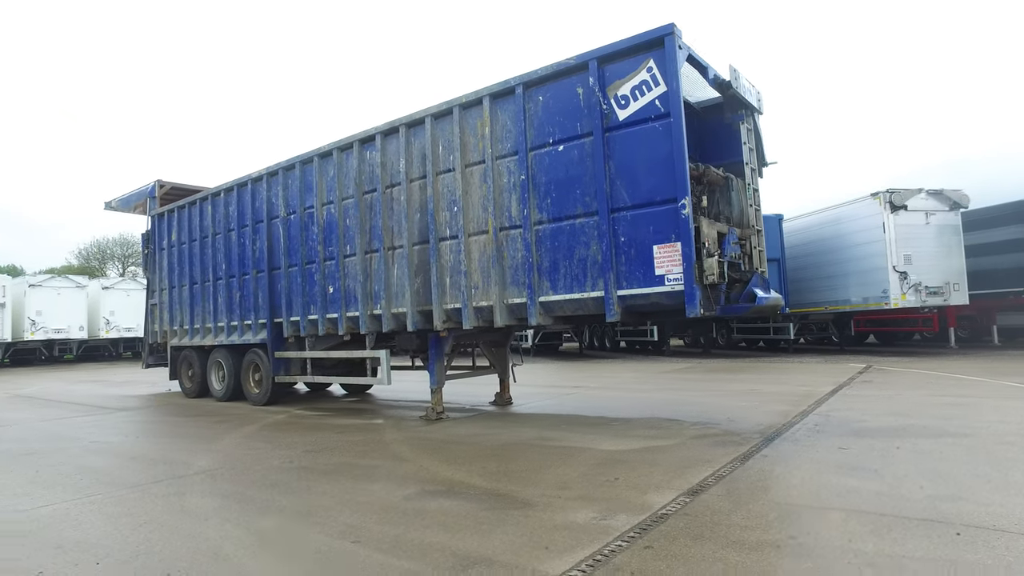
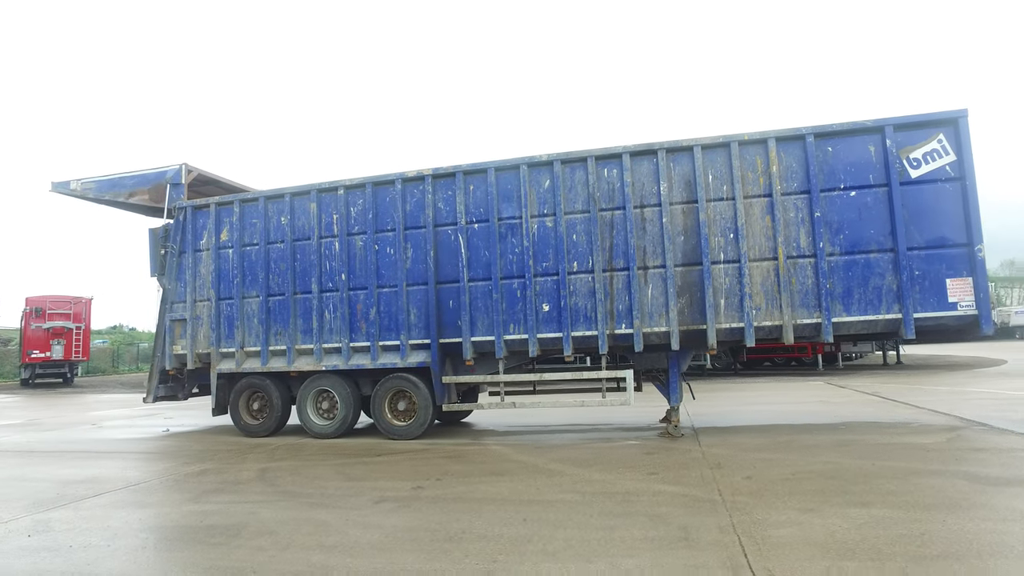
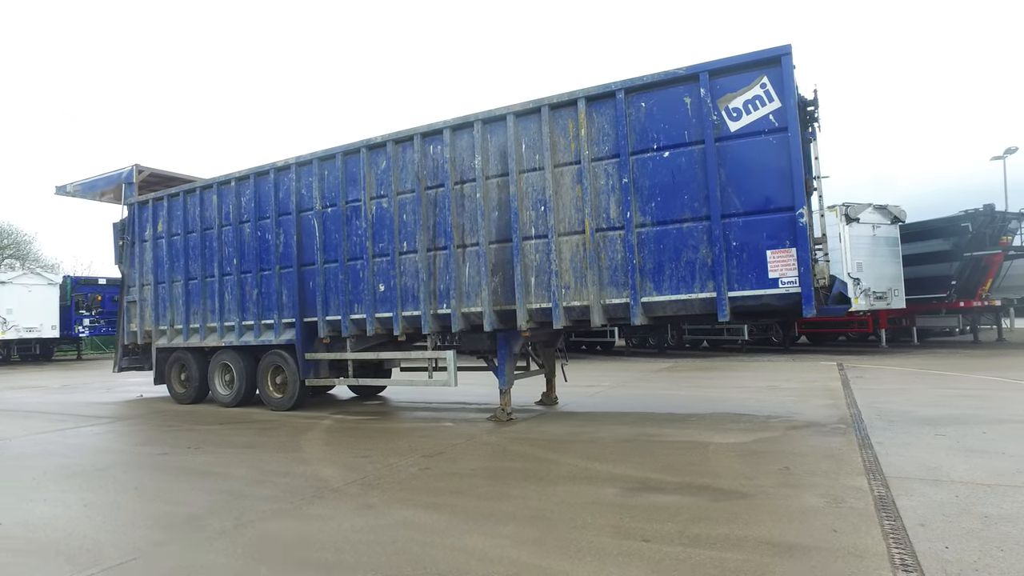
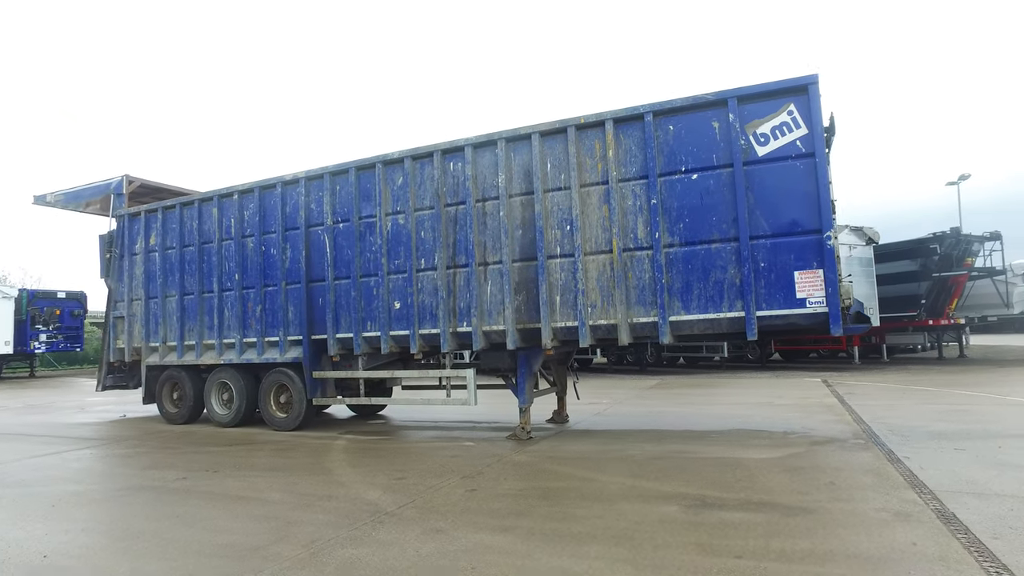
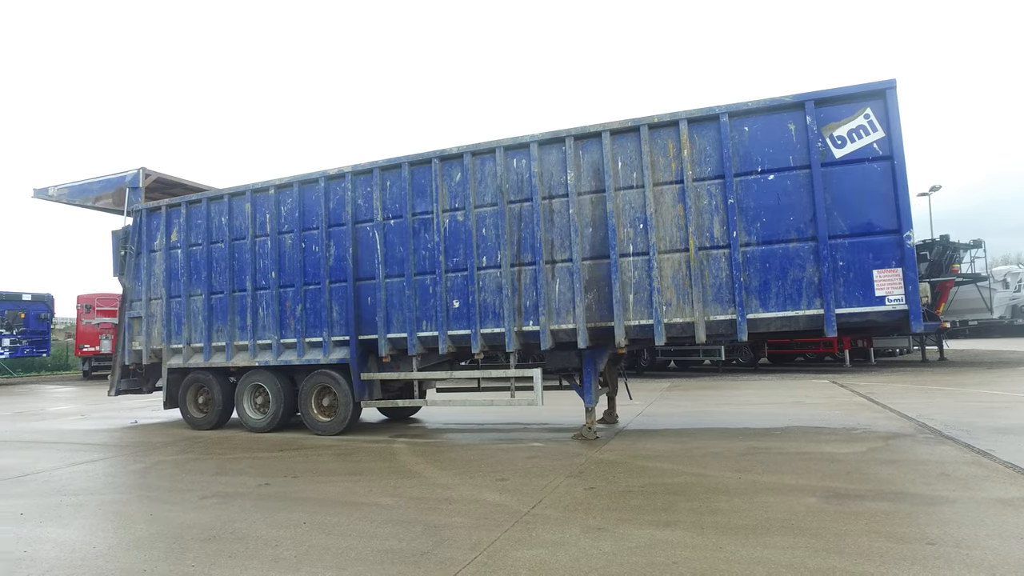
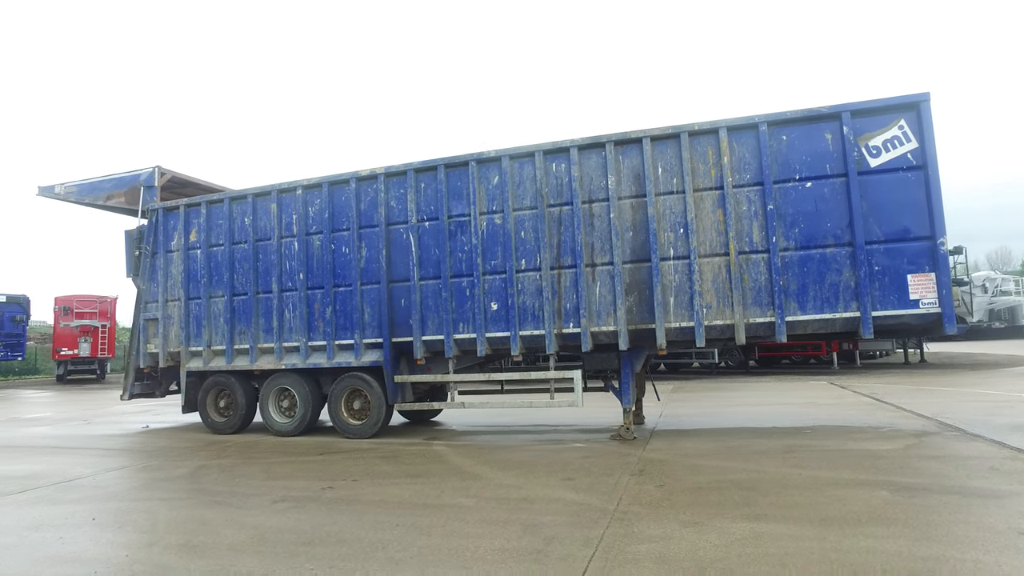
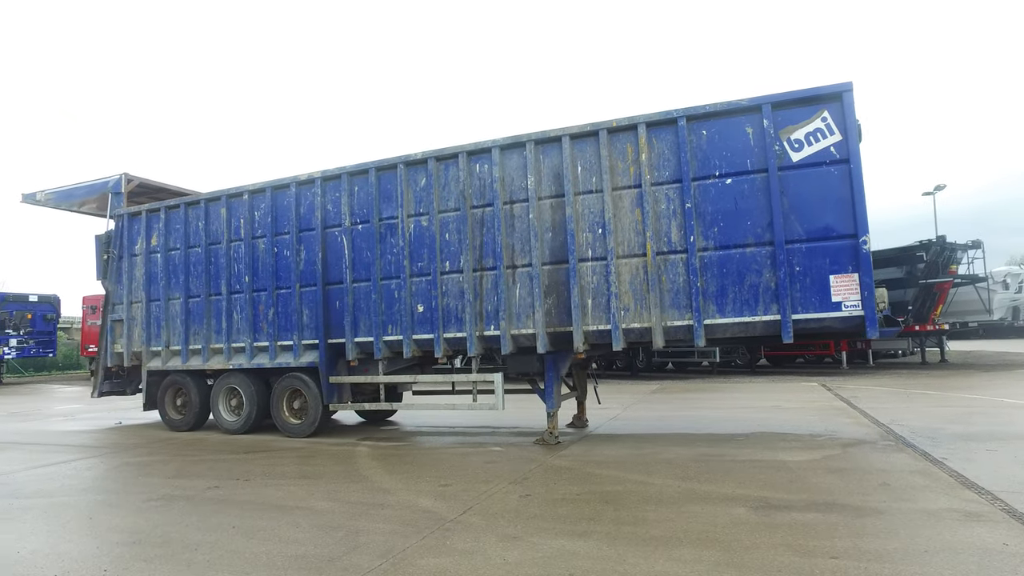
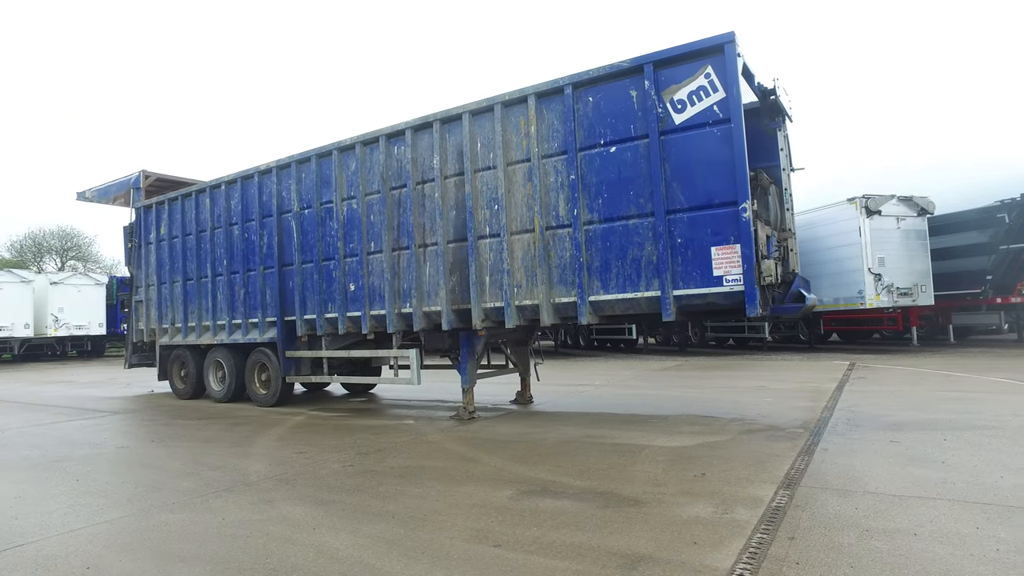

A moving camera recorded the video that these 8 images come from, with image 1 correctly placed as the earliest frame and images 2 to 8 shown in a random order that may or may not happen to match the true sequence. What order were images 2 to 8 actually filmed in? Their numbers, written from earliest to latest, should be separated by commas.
8, 3, 4, 7, 5, 6, 2
